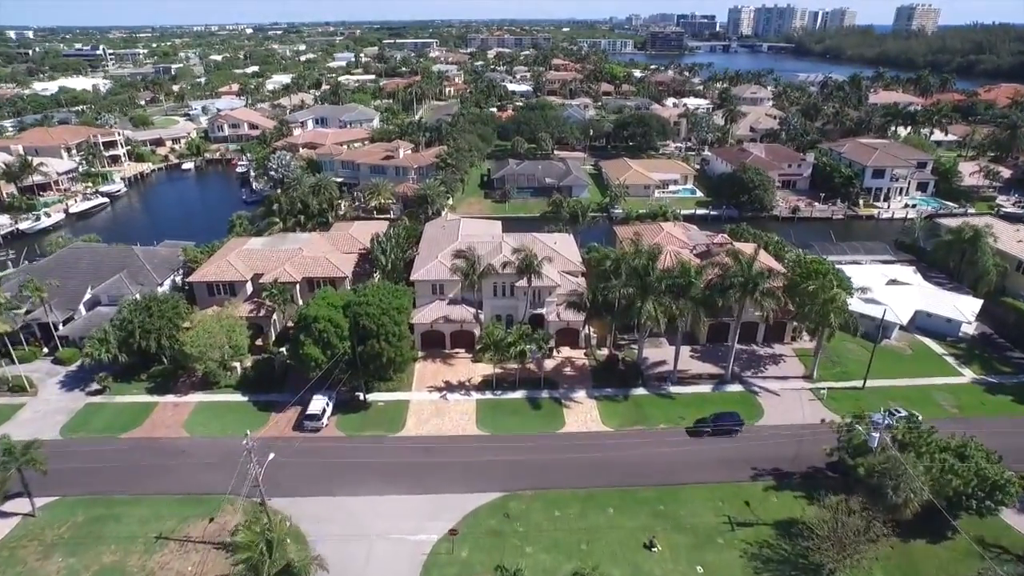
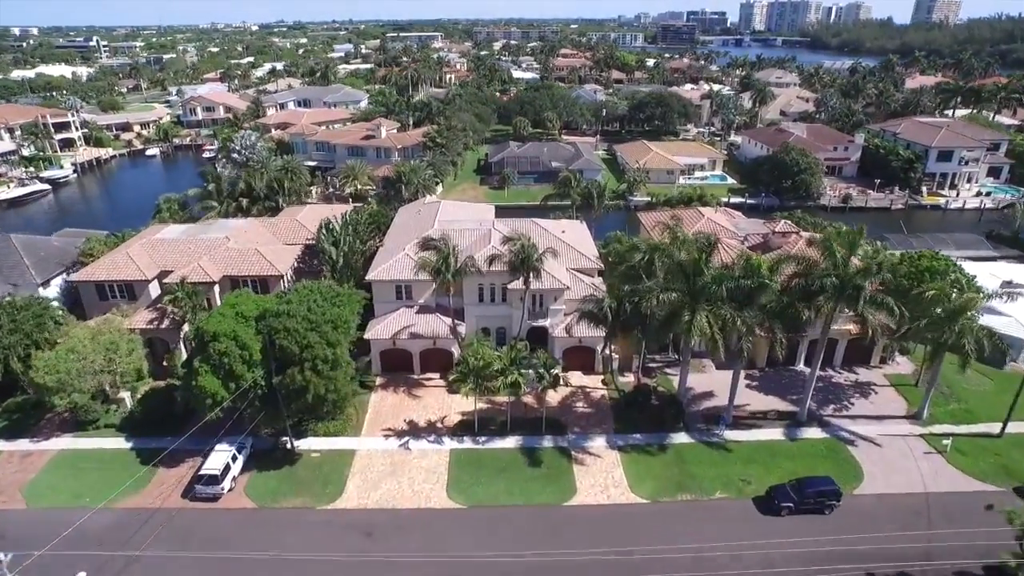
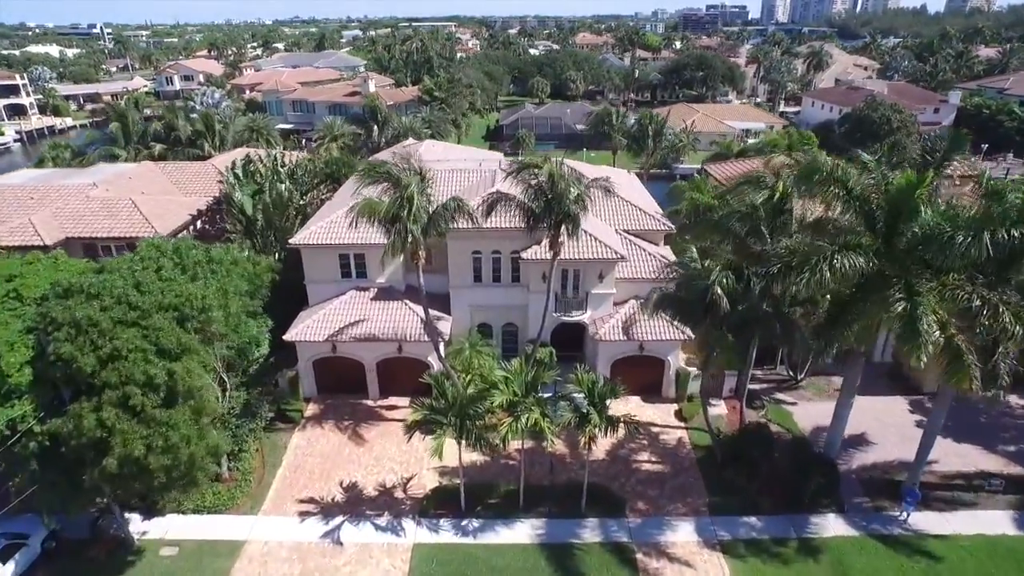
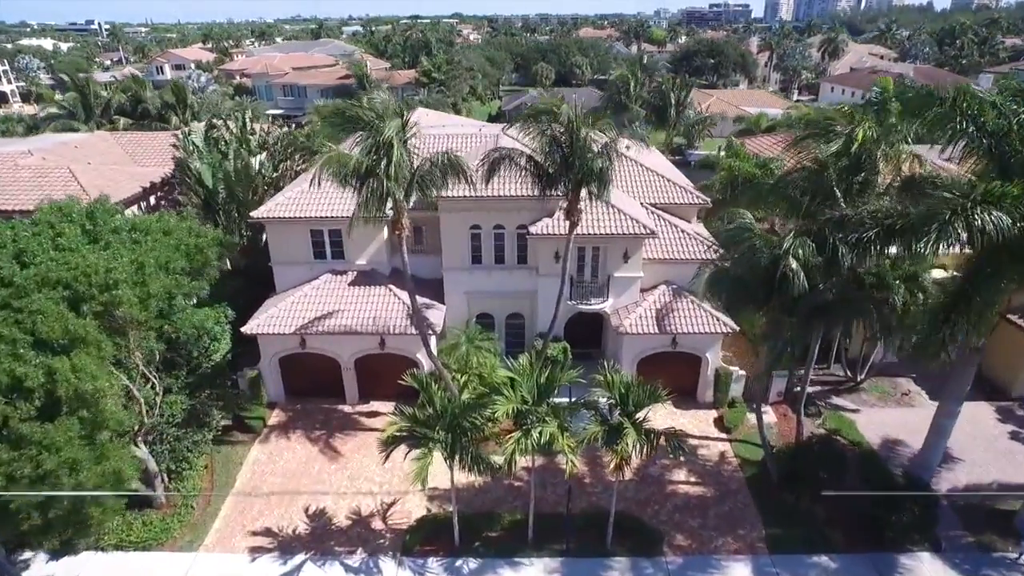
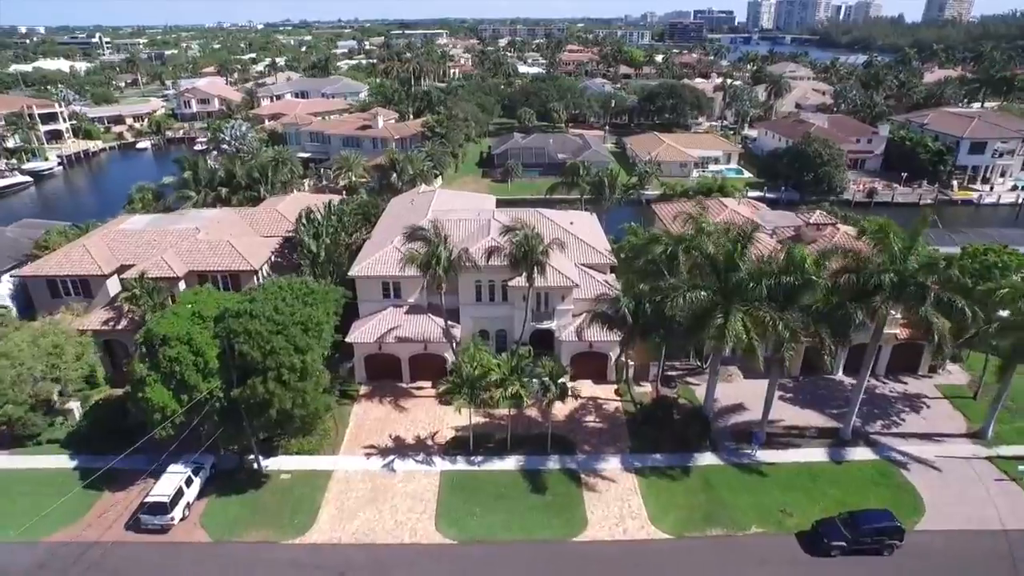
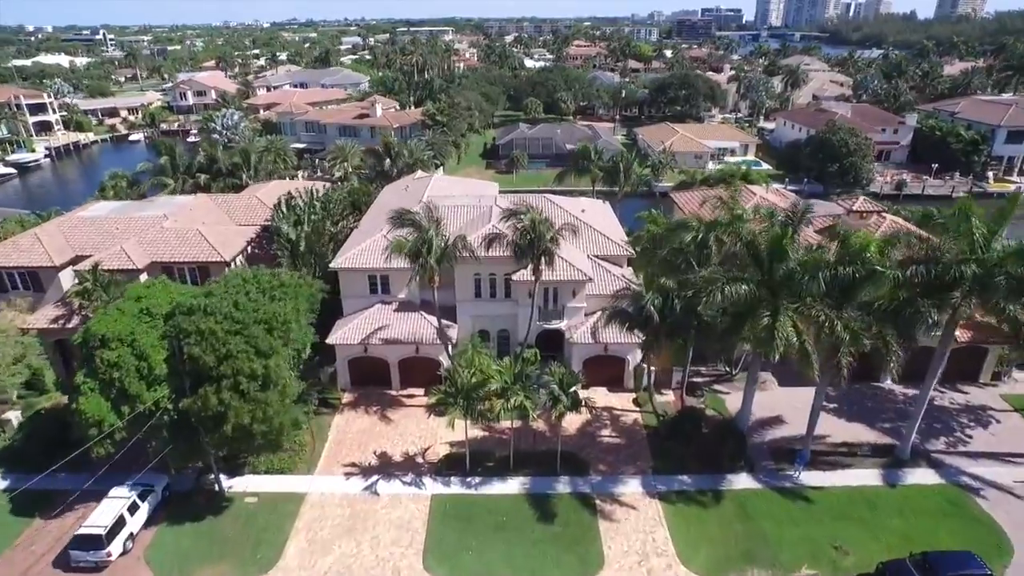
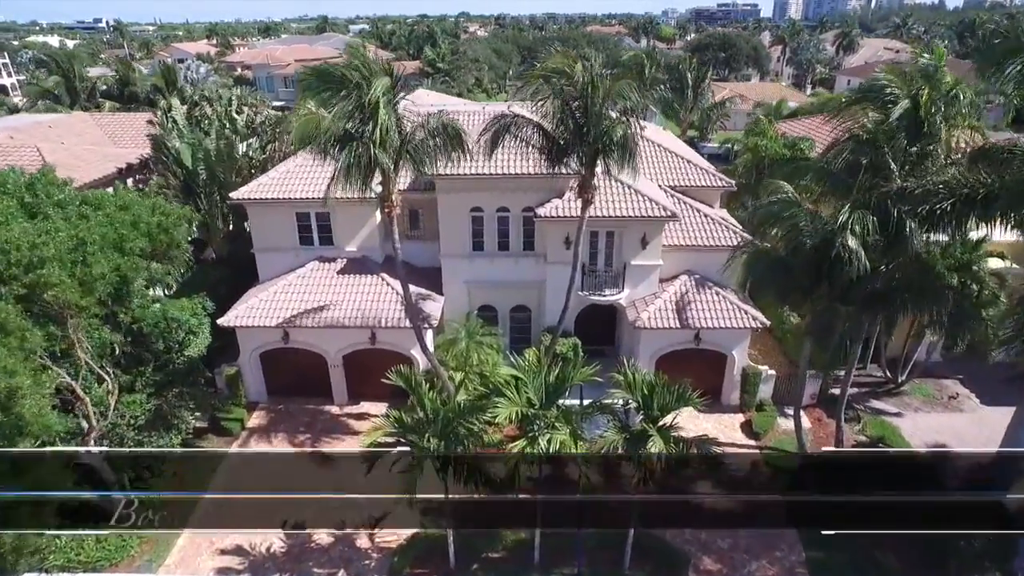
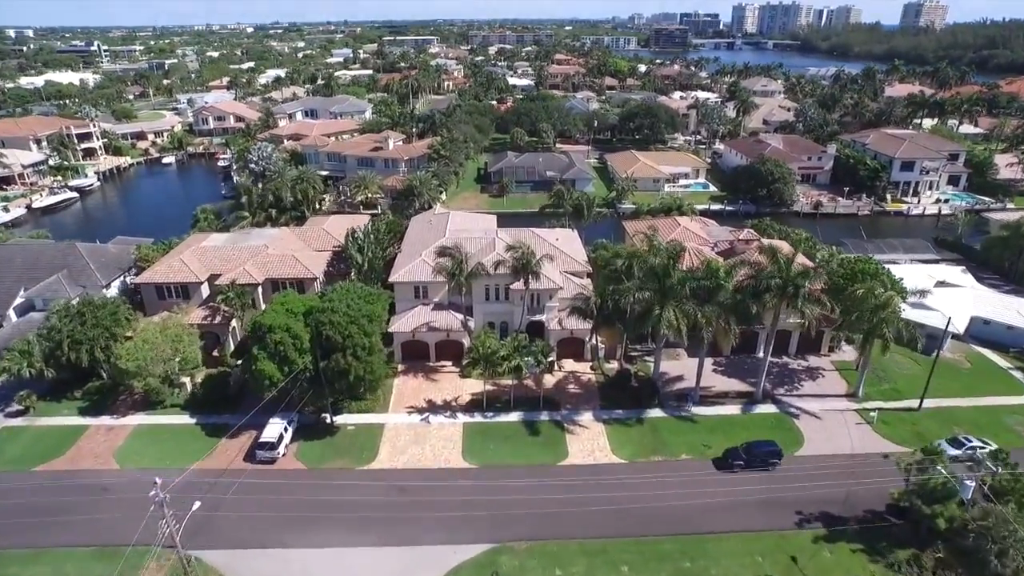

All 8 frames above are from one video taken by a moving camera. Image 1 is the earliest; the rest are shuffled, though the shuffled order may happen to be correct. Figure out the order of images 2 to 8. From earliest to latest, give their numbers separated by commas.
8, 2, 5, 6, 3, 4, 7
